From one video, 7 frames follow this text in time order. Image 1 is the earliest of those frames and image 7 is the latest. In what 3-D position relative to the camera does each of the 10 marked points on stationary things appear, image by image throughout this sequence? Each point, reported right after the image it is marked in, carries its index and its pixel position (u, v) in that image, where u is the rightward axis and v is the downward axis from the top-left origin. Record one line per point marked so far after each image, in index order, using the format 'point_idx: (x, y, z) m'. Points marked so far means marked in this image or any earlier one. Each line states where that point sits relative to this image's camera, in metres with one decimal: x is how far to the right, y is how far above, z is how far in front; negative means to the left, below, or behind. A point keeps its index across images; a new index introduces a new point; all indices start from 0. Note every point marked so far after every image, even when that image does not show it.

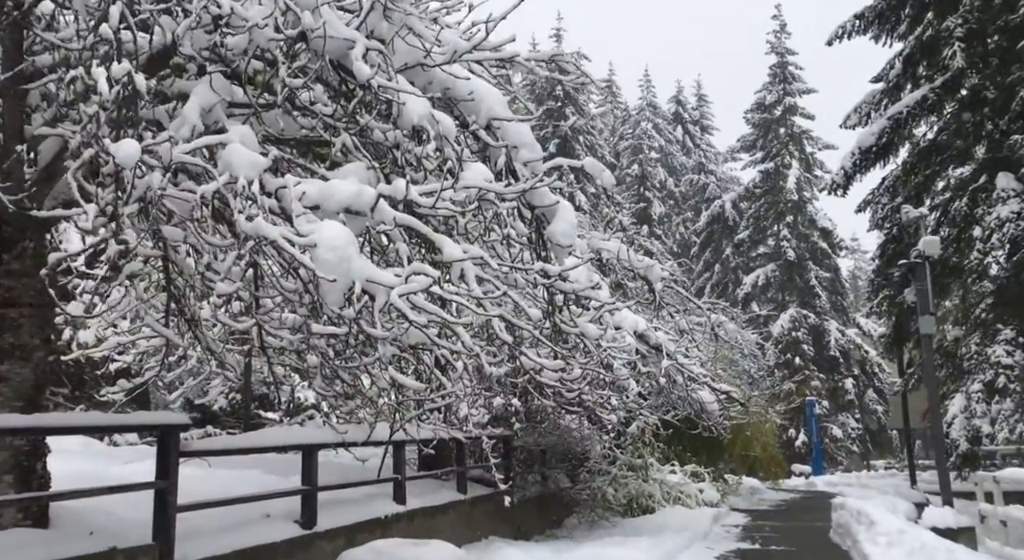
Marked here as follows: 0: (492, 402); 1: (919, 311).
0: (-0.2, -1.3, +8.8) m
1: (+5.0, -0.4, +10.1) m
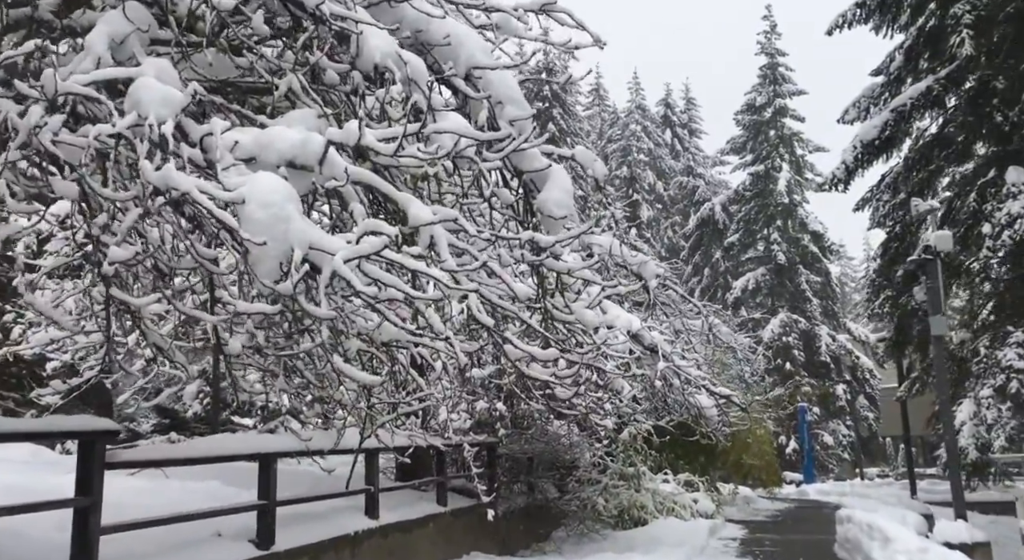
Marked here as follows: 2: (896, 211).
0: (-0.4, -1.2, +8.1) m
1: (+4.8, -0.3, +9.5) m
2: (+6.3, +1.1, +13.7) m
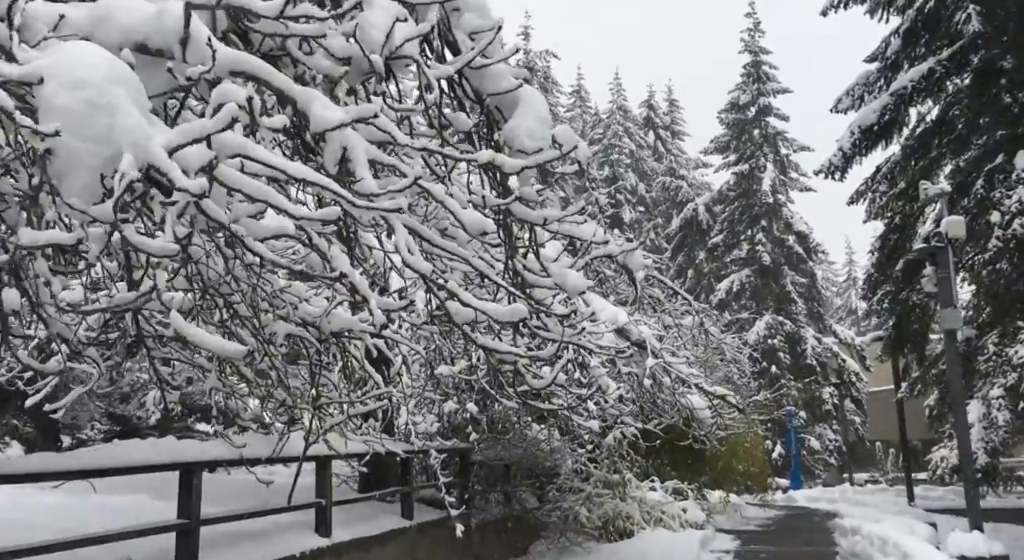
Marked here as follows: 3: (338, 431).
0: (-0.6, -1.1, +7.3) m
1: (+4.6, -0.2, +8.8) m
2: (+6.0, +1.2, +13.0) m
3: (-1.2, -1.0, +5.7) m
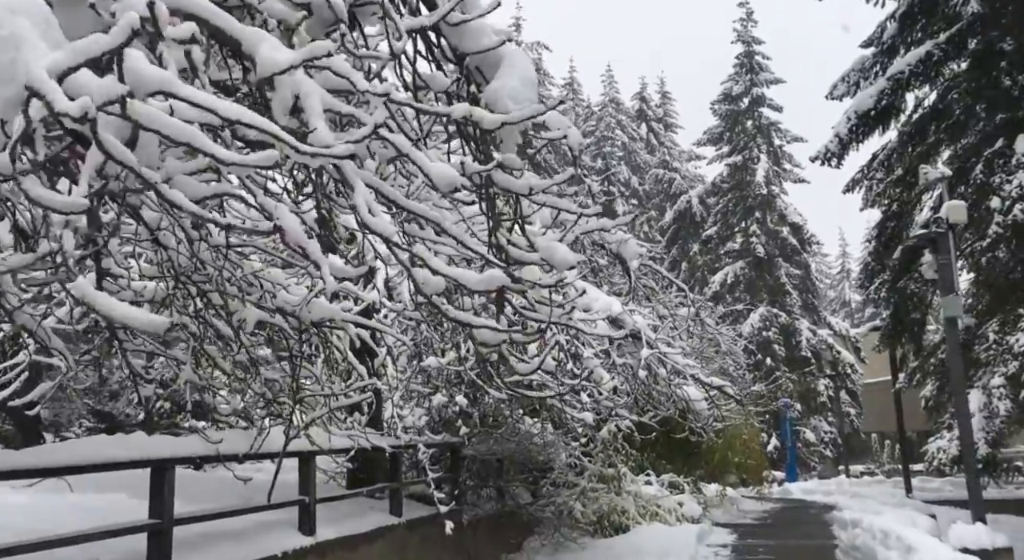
0: (-0.7, -1.0, +7.1) m
1: (+4.5, -0.1, +8.6) m
2: (+5.8, +1.4, +12.8) m
3: (-1.3, -1.0, +5.5) m
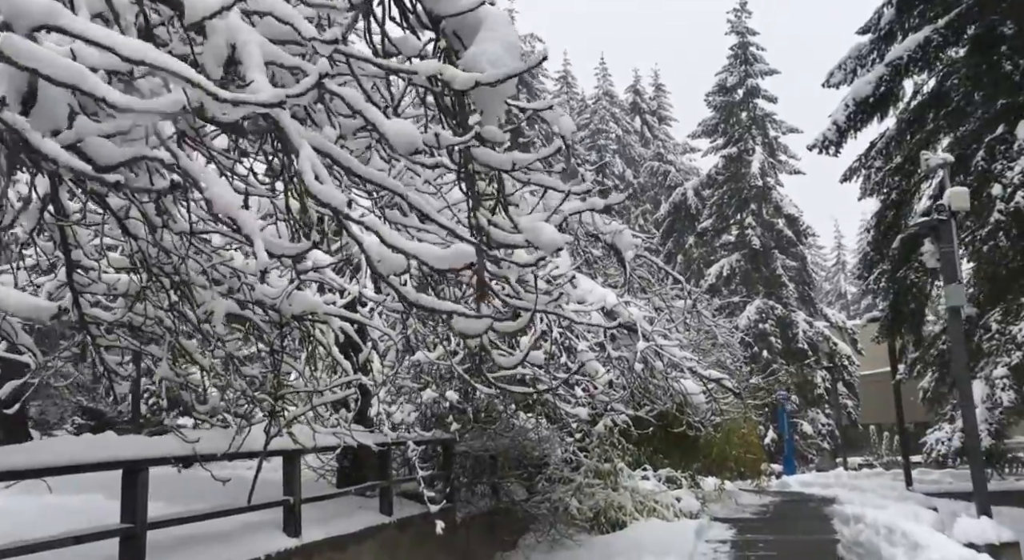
0: (-0.7, -1.0, +6.8) m
1: (+4.4, 0.0, +8.4) m
2: (+5.7, +1.5, +12.6) m
3: (-1.3, -0.9, +5.3) m
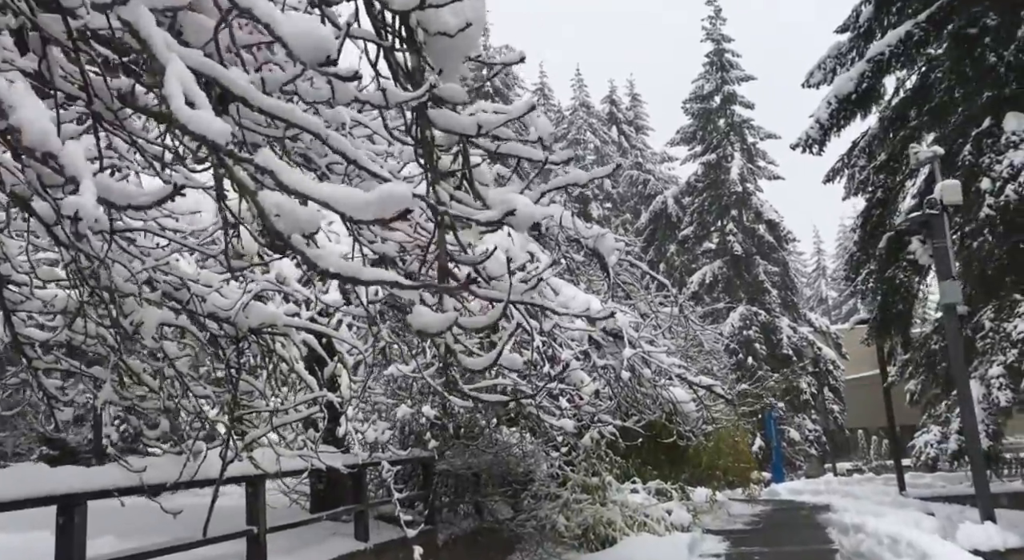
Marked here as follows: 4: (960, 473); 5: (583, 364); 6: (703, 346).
0: (-0.9, -1.0, +6.4) m
1: (+4.2, 0.0, +8.1) m
2: (+5.4, +1.5, +12.4) m
3: (-1.4, -1.0, +4.8) m
4: (+9.7, -4.2, +18.0) m
5: (+0.6, -0.7, +6.7) m
6: (+2.9, -1.0, +12.5) m
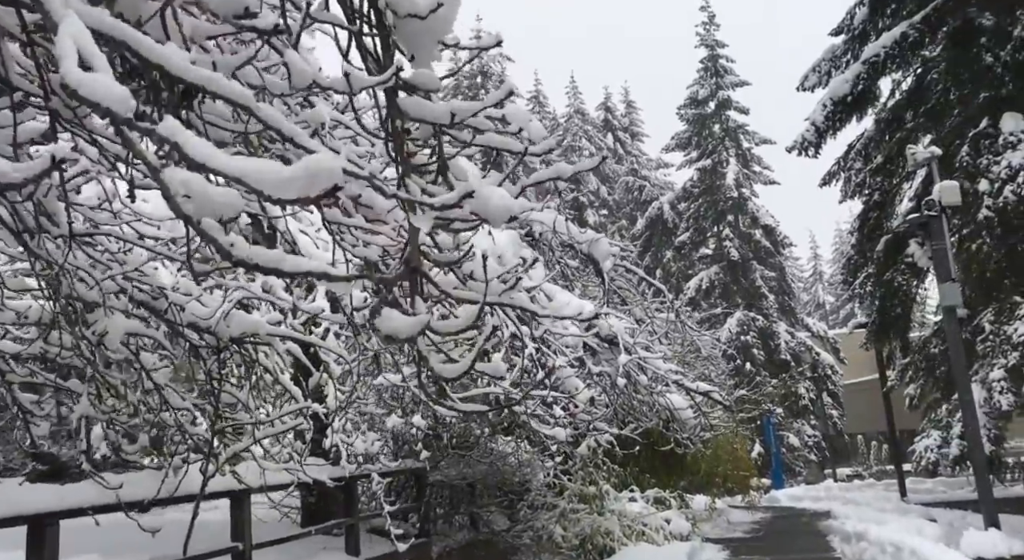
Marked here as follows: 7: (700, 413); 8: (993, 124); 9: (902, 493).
0: (-0.9, -1.1, +6.3) m
1: (+4.1, 0.0, +8.0) m
2: (+5.3, +1.5, +12.3) m
3: (-1.5, -1.0, +4.7) m
4: (+9.7, -4.3, +17.9) m
5: (+0.5, -0.7, +6.5) m
6: (+2.8, -1.1, +12.4) m
7: (+1.9, -1.3, +8.2) m
8: (+5.6, +1.9, +9.8) m
9: (+7.0, -3.8, +14.9) m
